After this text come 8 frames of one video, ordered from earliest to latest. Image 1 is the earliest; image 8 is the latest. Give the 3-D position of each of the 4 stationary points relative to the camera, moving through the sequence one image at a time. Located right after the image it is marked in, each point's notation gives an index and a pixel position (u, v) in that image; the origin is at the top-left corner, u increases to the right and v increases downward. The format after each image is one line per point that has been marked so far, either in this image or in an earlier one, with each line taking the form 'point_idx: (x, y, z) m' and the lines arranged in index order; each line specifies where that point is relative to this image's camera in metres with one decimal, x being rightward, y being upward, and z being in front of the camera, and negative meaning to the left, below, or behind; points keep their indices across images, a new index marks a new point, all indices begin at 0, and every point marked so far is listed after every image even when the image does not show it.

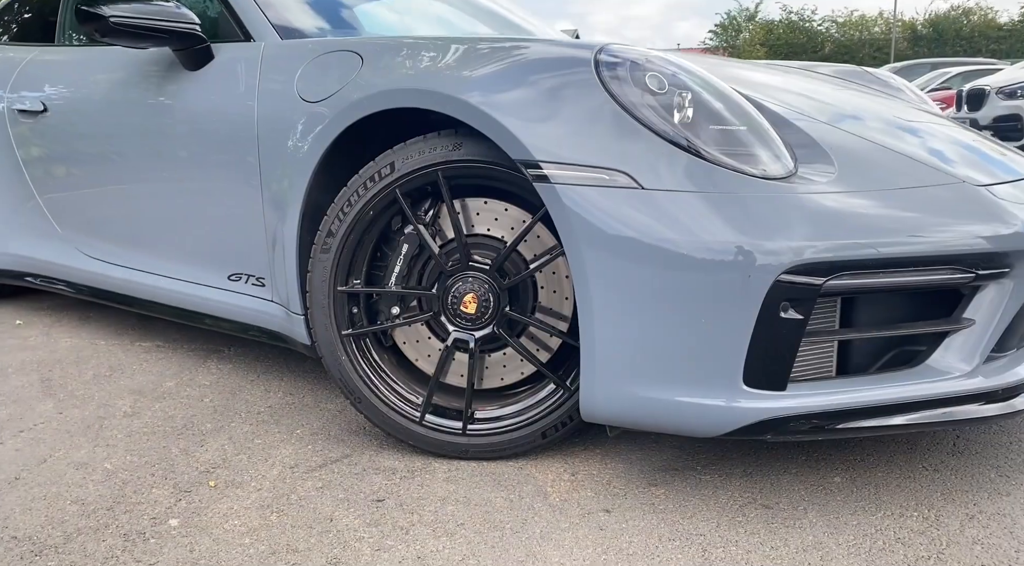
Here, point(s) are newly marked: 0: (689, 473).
0: (+0.4, -0.4, +1.6) m
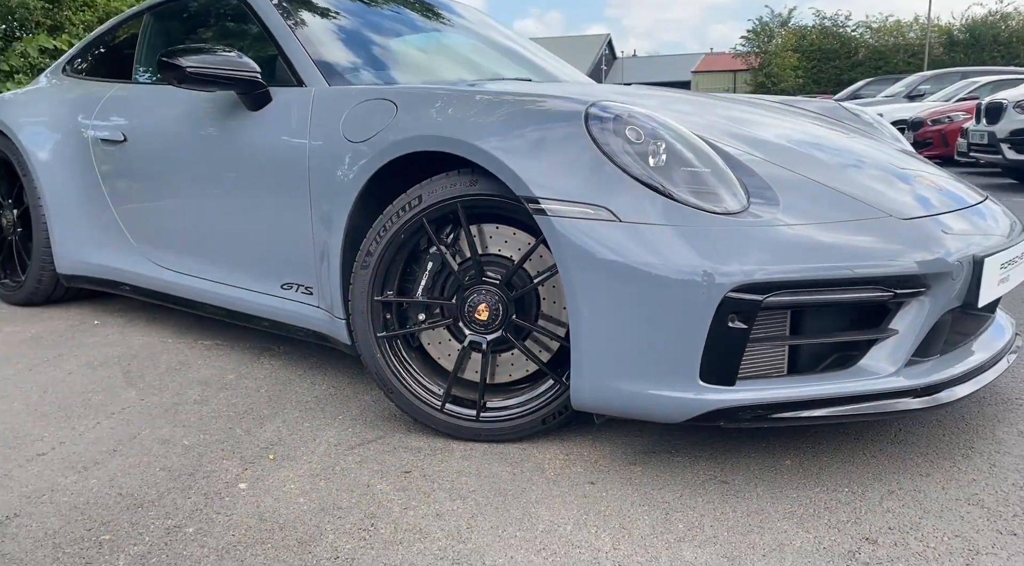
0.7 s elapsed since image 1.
0: (+0.4, -0.5, +1.9) m
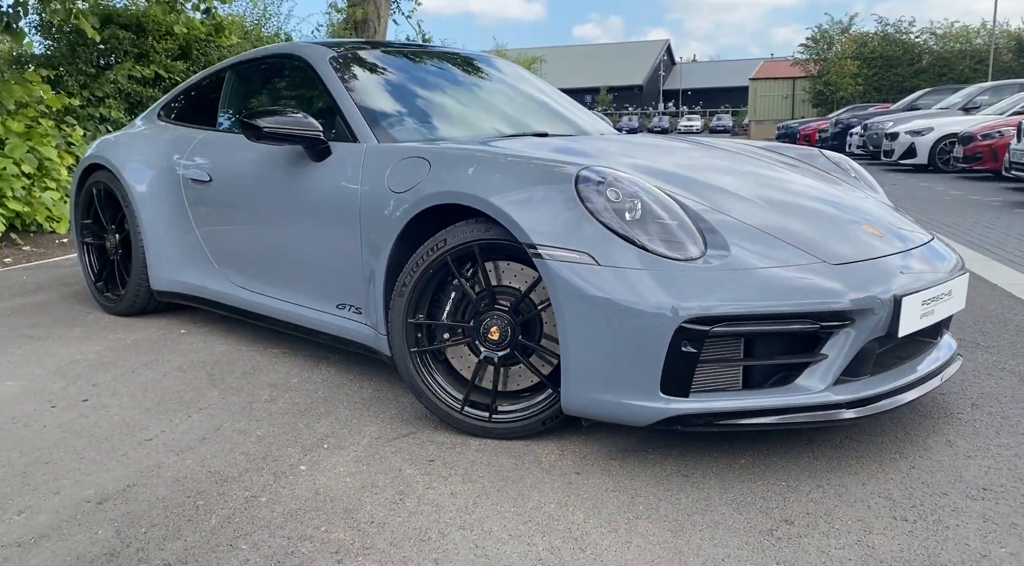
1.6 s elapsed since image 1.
0: (+0.4, -0.6, +2.3) m
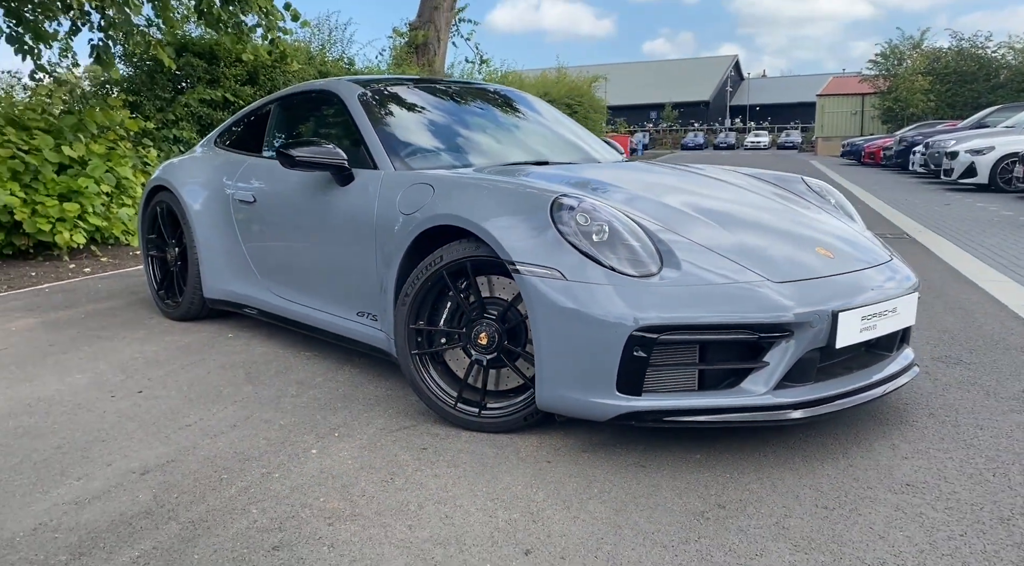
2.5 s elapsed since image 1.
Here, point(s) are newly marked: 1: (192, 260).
0: (+0.4, -0.6, +2.6) m
1: (-2.2, +0.2, +4.8) m
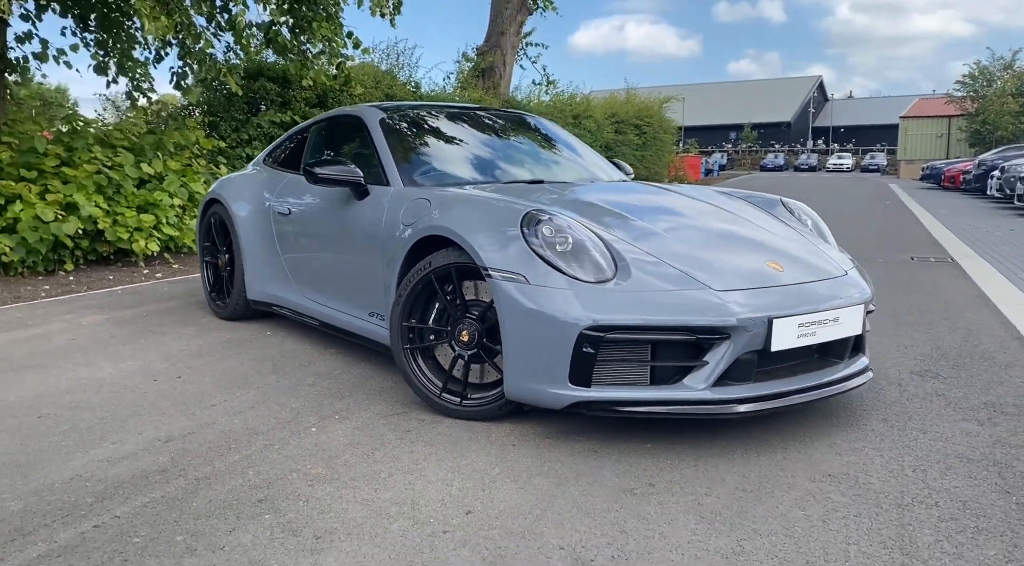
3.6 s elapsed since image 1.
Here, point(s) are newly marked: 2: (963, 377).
0: (+0.2, -0.6, +2.8) m
1: (-2.1, +0.1, +5.3) m
2: (+2.2, -0.5, +3.4) m
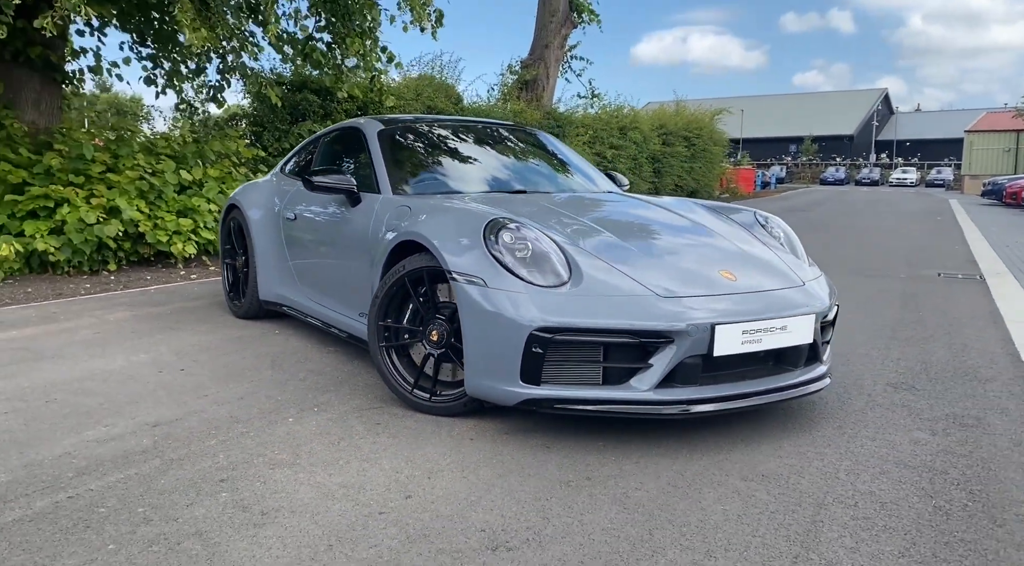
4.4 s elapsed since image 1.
0: (+0.1, -0.6, +2.9) m
1: (-2.1, +0.1, +5.5) m
2: (+2.1, -0.5, +3.4) m
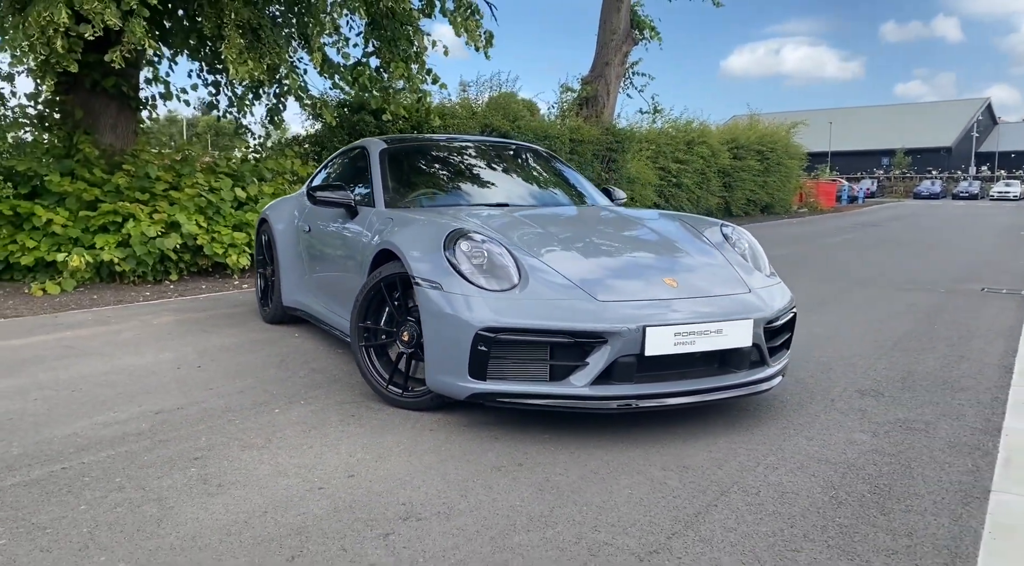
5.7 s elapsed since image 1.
0: (-0.1, -0.6, +3.1) m
1: (-2.0, +0.1, +5.9) m
2: (+1.9, -0.6, +3.4) m
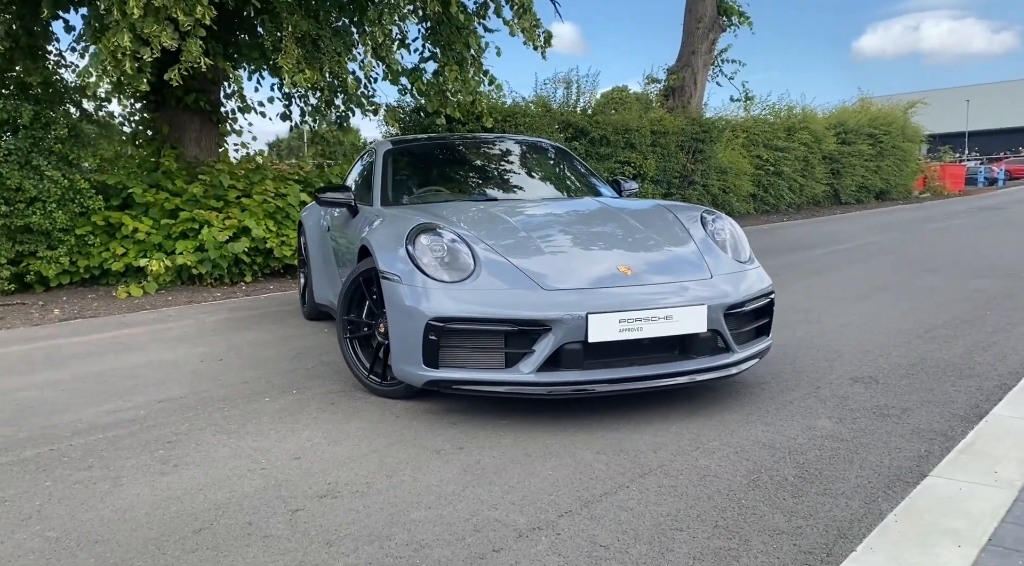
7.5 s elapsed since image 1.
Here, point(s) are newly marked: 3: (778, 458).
0: (-0.3, -0.6, +3.2) m
1: (-1.8, +0.1, +6.2) m
2: (+1.8, -0.5, +3.2) m
3: (+0.9, -0.6, +2.3) m
